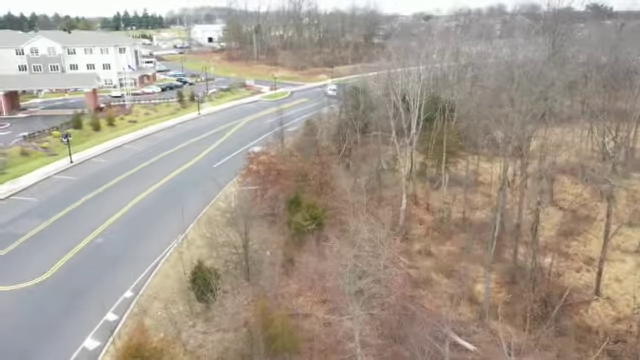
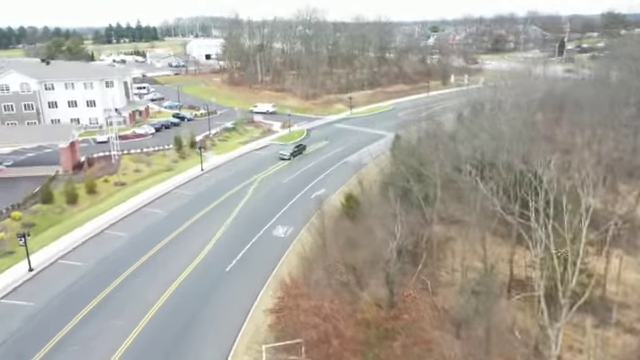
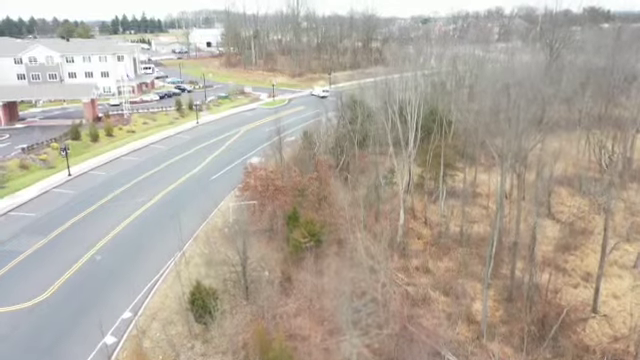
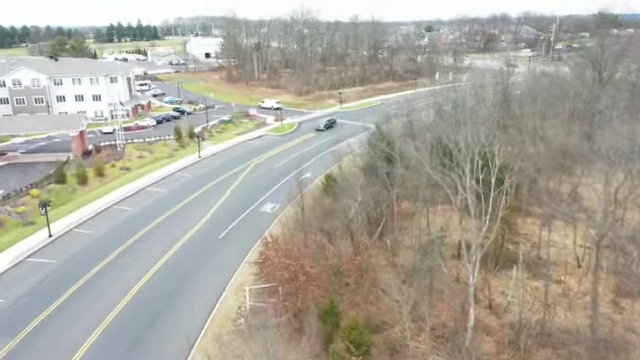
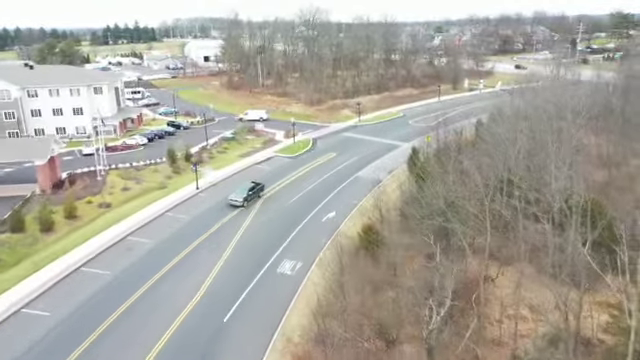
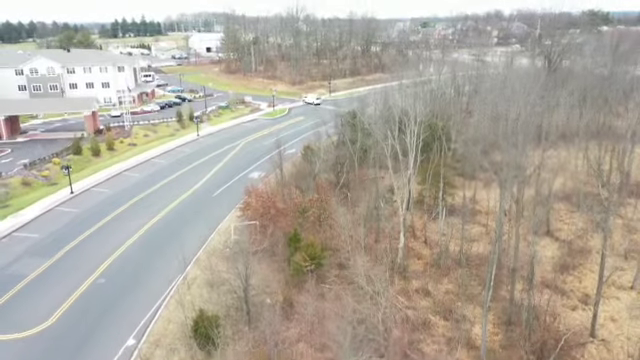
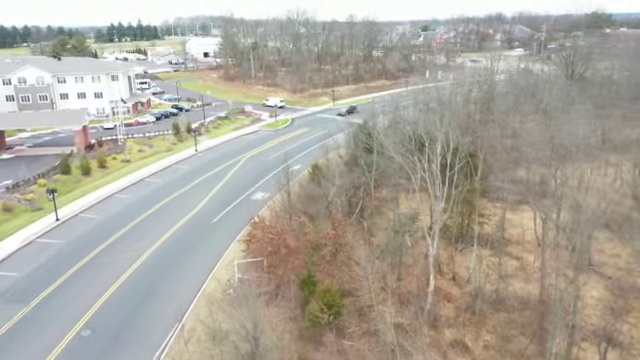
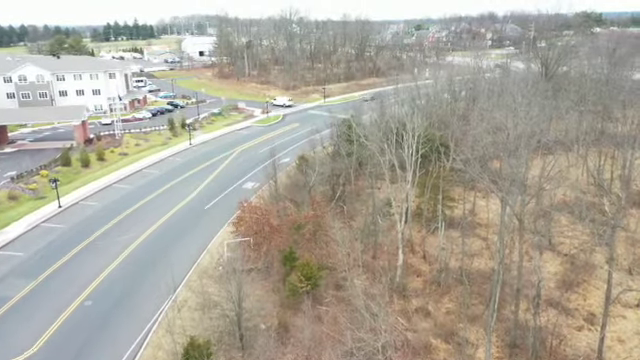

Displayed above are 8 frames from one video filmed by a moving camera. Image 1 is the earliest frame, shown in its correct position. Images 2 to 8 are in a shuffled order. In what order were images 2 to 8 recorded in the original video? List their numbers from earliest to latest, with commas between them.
3, 6, 8, 7, 4, 2, 5
